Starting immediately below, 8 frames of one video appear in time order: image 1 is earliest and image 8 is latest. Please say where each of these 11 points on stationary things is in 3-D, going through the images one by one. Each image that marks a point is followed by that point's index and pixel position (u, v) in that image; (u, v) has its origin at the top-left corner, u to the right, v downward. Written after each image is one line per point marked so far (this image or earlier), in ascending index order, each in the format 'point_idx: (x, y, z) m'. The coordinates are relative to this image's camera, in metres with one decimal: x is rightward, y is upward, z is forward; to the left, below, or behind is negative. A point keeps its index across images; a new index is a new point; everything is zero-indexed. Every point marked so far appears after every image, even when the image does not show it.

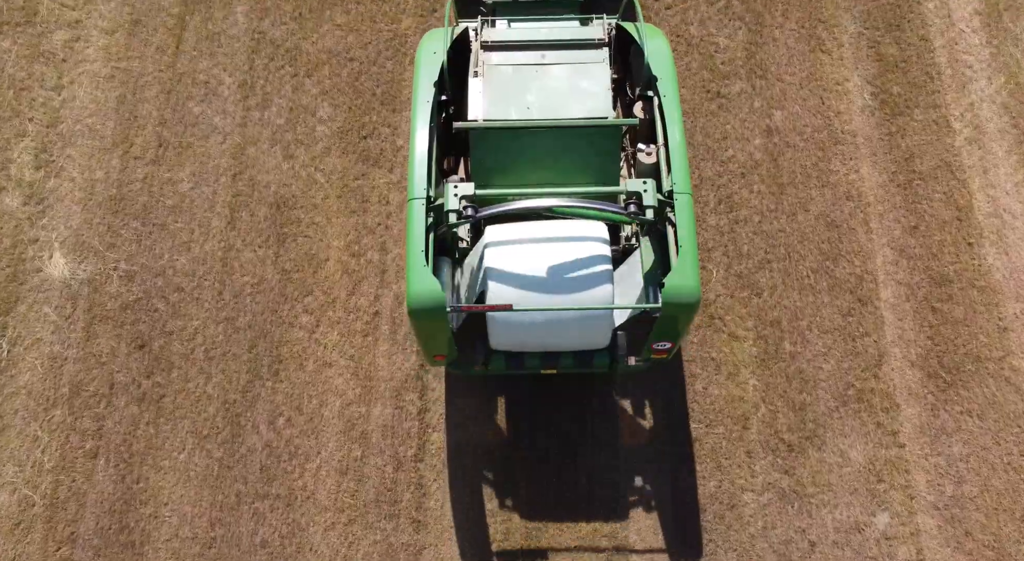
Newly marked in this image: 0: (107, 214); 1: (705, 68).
0: (-4.0, +0.6, +12.7) m
1: (+2.1, +2.3, +12.5) m
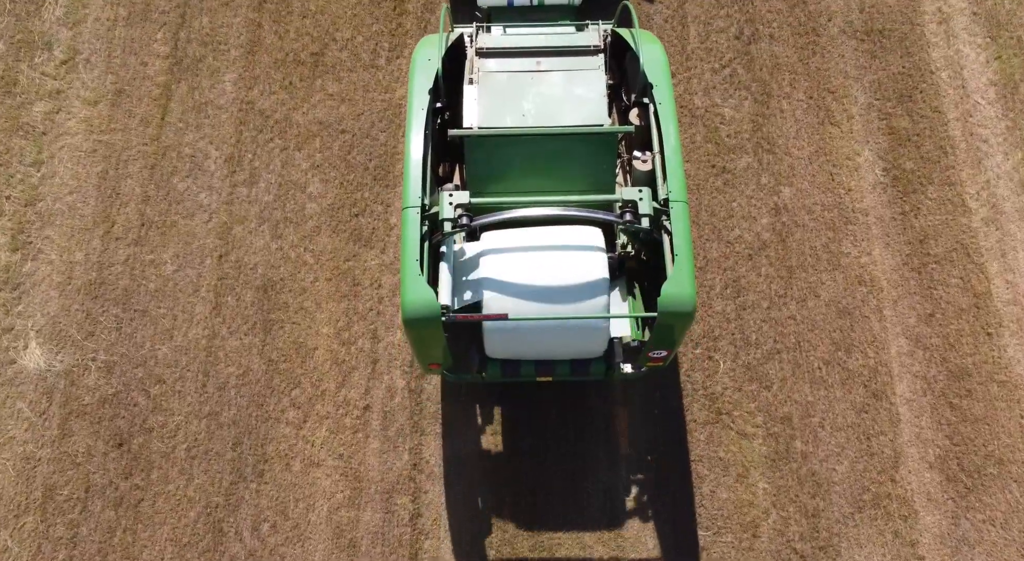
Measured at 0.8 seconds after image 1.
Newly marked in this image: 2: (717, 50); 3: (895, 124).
0: (-4.0, -0.2, +11.6) m
1: (+2.0, +1.4, +12.6) m
2: (+2.2, +2.5, +13.3) m
3: (+3.9, +1.6, +12.7) m
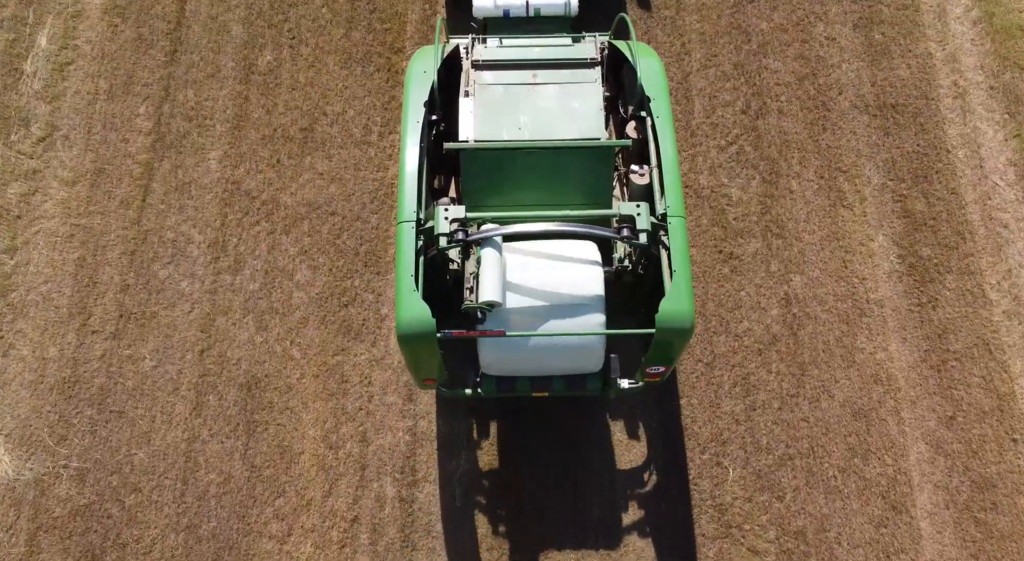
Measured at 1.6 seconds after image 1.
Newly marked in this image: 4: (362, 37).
0: (-4.1, -1.1, +11.1) m
1: (+2.0, +0.5, +12.0) m
2: (+2.2, +1.6, +12.8) m
3: (+3.9, +0.7, +12.1) m
4: (-1.7, +2.7, +13.7) m
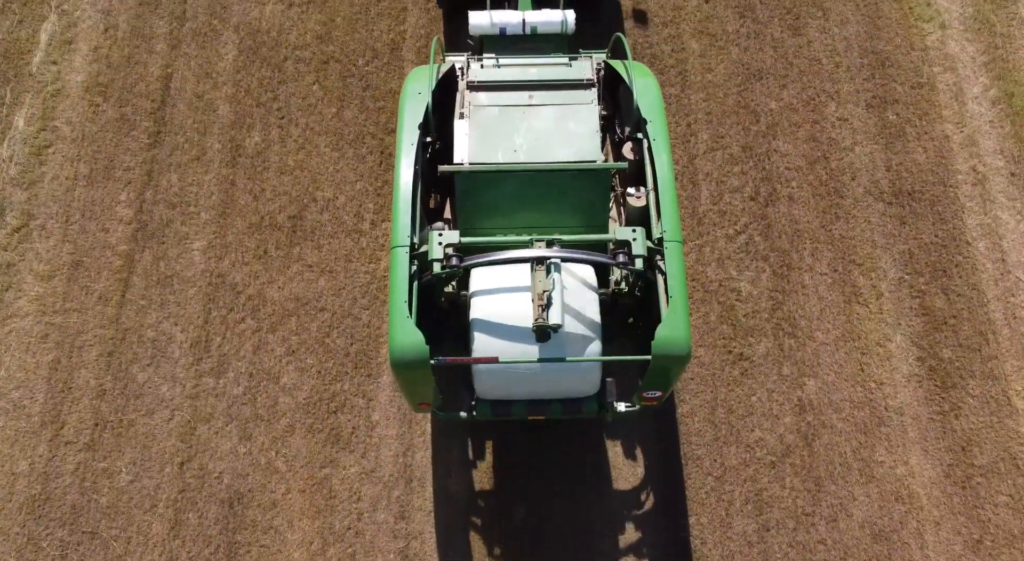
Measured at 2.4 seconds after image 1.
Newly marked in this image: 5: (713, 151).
0: (-4.1, -2.0, +10.4) m
1: (+2.0, -0.4, +11.4) m
2: (+2.2, +0.7, +12.2) m
3: (+3.9, -0.2, +11.5) m
4: (-1.7, +1.7, +13.1) m
5: (+2.1, +1.3, +12.8) m
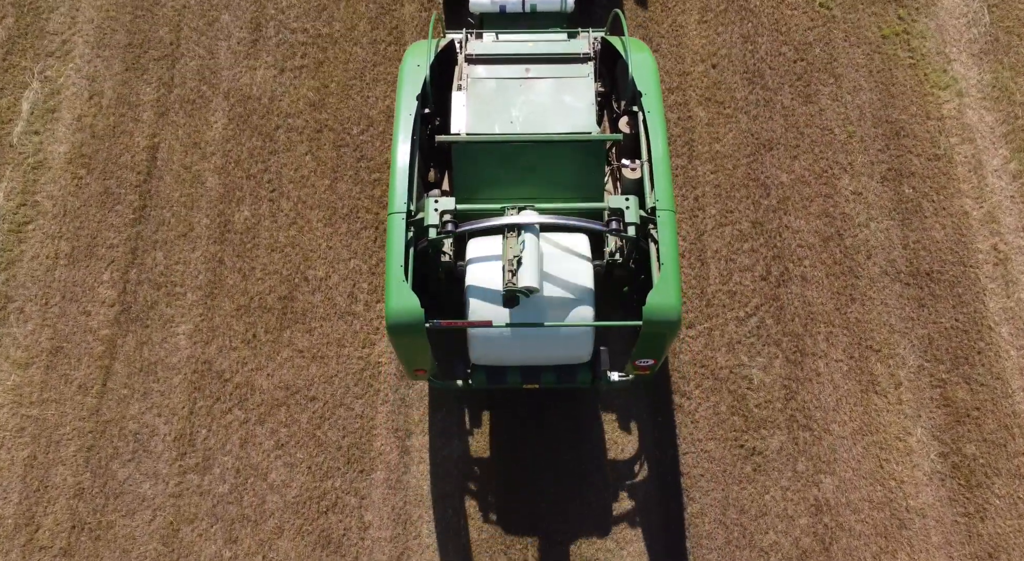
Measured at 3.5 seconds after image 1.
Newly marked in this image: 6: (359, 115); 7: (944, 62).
0: (-4.1, -2.7, +9.8) m
1: (+2.0, -1.2, +10.9) m
2: (+2.2, -0.1, +11.7) m
3: (+3.9, -1.0, +11.0) m
4: (-1.7, +0.9, +12.6) m
5: (+2.1, +0.5, +12.3) m
6: (-1.6, +1.8, +13.2) m
7: (+4.7, +2.4, +13.6) m
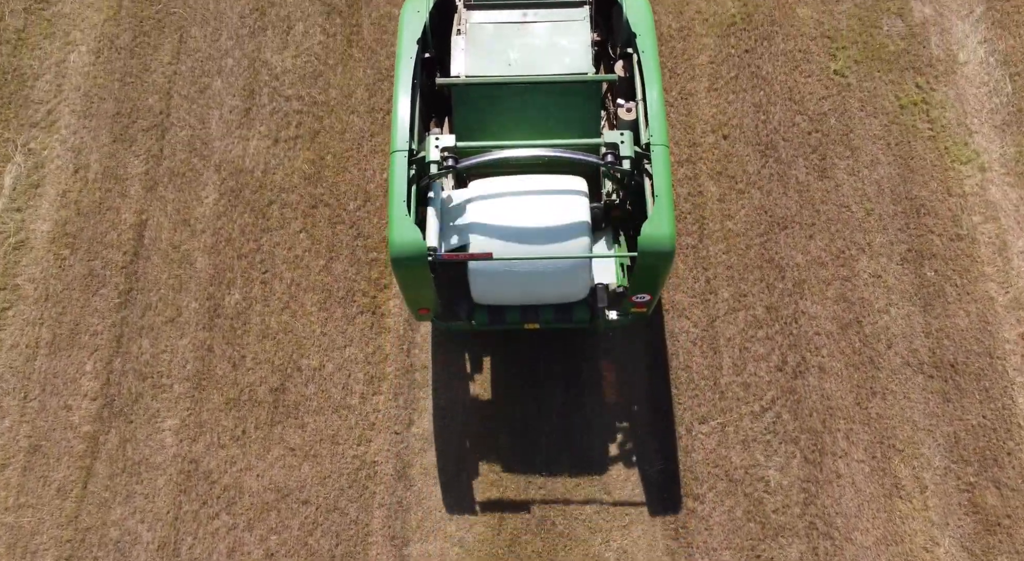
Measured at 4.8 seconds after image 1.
0: (-4.0, -3.5, +9.2) m
1: (+2.0, -2.0, +10.3) m
2: (+2.2, -1.0, +11.1) m
3: (+3.9, -1.8, +10.4) m
4: (-1.6, +0.1, +12.0) m
5: (+2.1, -0.3, +11.7) m
6: (-1.6, +0.9, +12.7) m
7: (+4.8, +1.6, +13.0) m
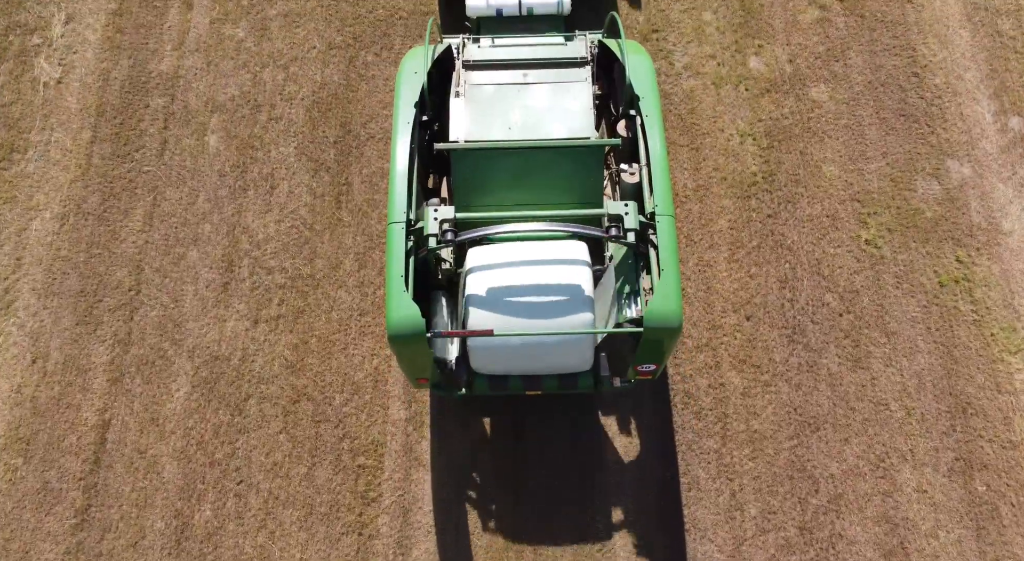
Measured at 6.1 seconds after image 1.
0: (-4.0, -5.3, +7.9) m
1: (+2.0, -3.8, +9.0) m
2: (+2.2, -2.8, +9.9) m
3: (+3.9, -3.6, +9.1) m
4: (-1.6, -1.8, +10.8) m
5: (+2.1, -2.2, +10.5) m
6: (-1.6, -1.0, +11.5) m
7: (+4.8, -0.3, +11.8) m
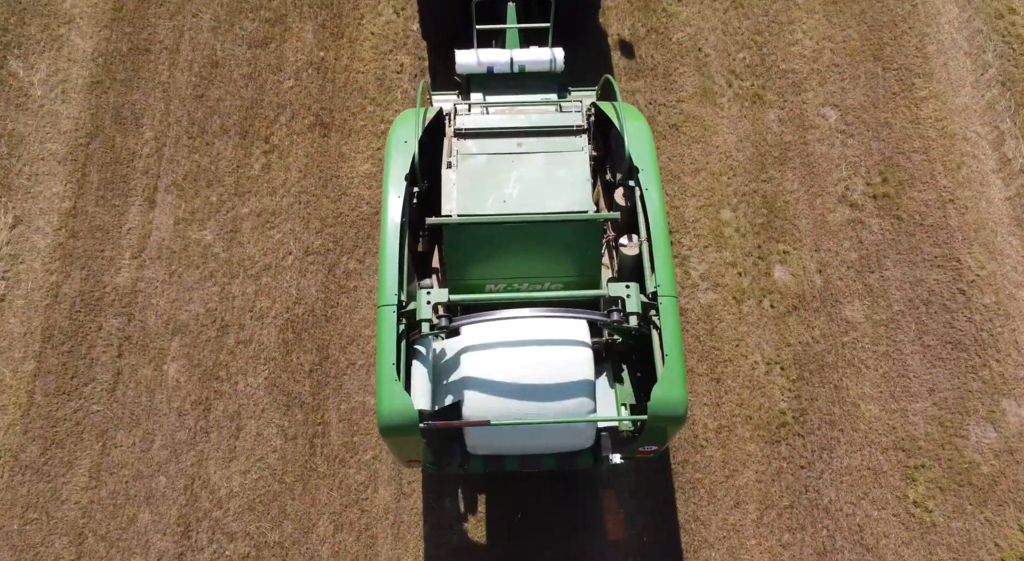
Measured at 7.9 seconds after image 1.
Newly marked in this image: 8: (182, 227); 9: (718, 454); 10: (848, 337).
0: (-4.0, -7.5, +6.1) m
1: (+2.0, -6.0, +7.2) m
2: (+2.2, -5.0, +8.1) m
3: (+3.9, -5.8, +7.3) m
4: (-1.6, -4.1, +9.1) m
5: (+2.1, -4.5, +8.8) m
6: (-1.6, -3.3, +9.8) m
7: (+4.8, -2.7, +10.2) m
8: (-3.4, +0.5, +12.6) m
9: (+1.9, -1.6, +11.4) m
10: (+3.3, -0.6, +12.0) m
